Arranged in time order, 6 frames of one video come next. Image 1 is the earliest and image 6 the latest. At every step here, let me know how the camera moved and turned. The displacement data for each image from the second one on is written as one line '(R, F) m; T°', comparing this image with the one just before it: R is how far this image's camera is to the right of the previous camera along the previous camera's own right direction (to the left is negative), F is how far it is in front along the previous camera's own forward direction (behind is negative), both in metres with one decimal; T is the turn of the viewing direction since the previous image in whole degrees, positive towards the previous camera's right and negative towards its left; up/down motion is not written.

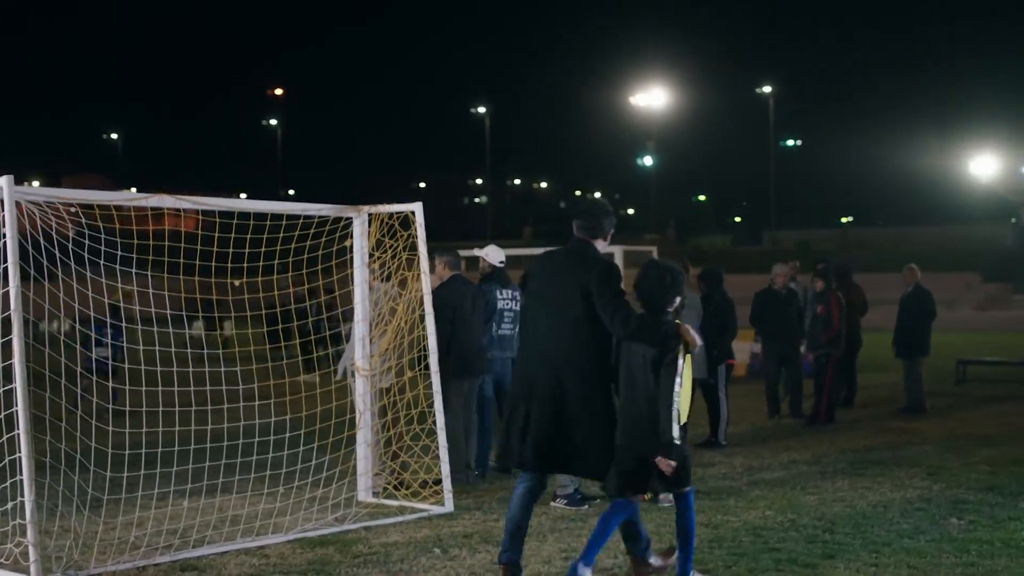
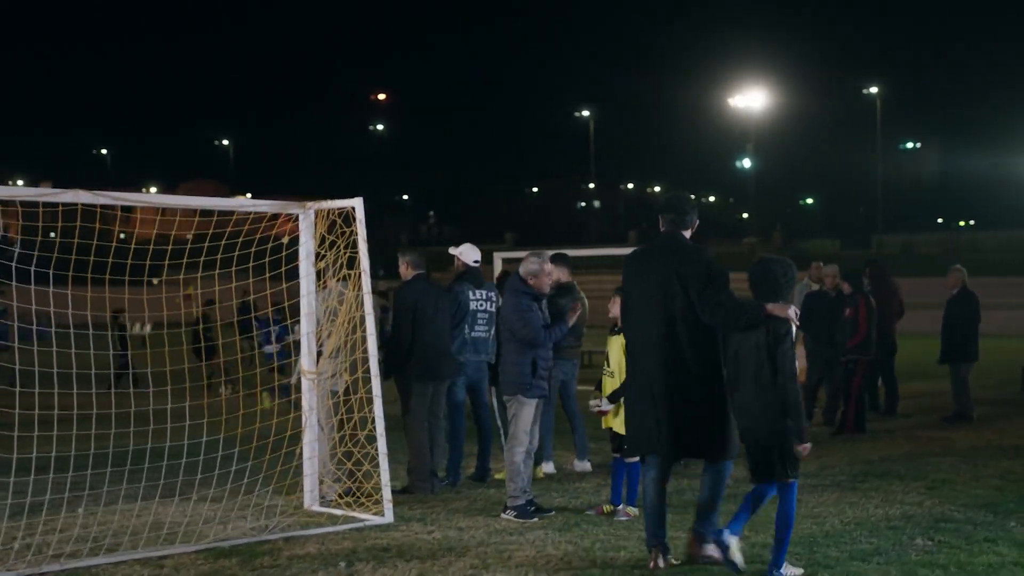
(+0.9, +0.4) m; -5°
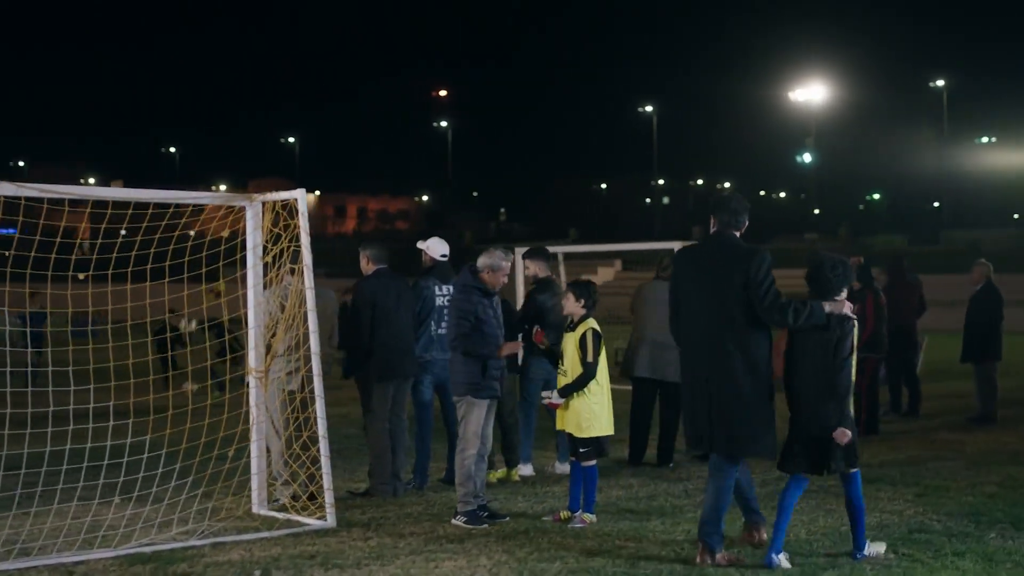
(+0.6, +0.4) m; -3°
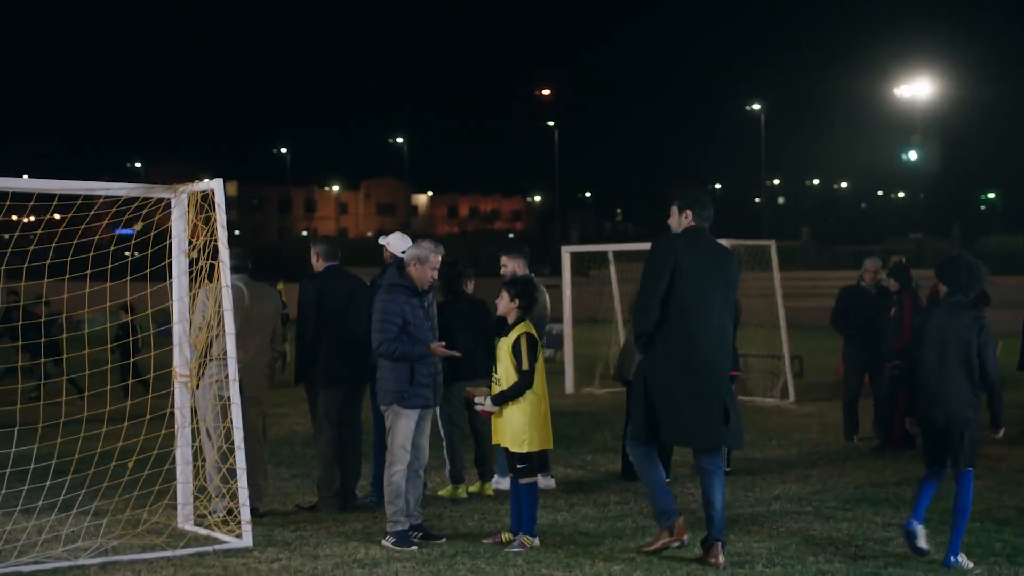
(+0.8, +0.7) m; -5°
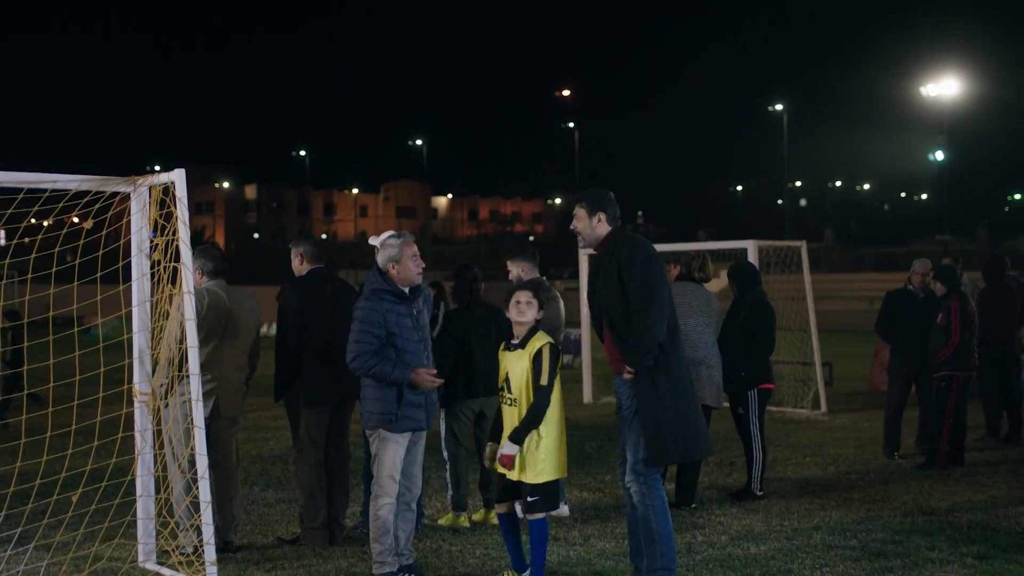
(+0.1, +0.8) m; -1°
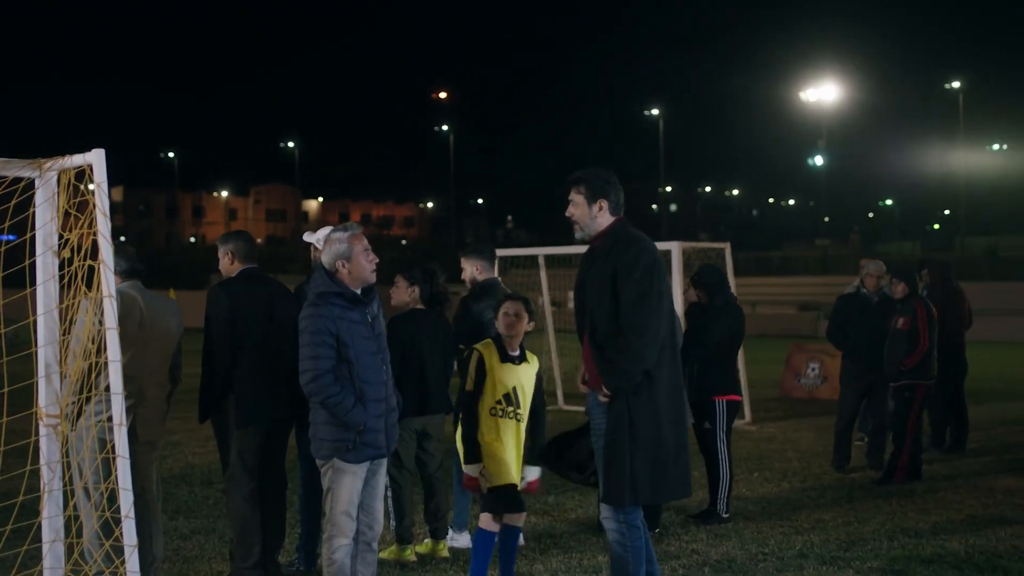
(-0.4, +0.8) m; +5°
